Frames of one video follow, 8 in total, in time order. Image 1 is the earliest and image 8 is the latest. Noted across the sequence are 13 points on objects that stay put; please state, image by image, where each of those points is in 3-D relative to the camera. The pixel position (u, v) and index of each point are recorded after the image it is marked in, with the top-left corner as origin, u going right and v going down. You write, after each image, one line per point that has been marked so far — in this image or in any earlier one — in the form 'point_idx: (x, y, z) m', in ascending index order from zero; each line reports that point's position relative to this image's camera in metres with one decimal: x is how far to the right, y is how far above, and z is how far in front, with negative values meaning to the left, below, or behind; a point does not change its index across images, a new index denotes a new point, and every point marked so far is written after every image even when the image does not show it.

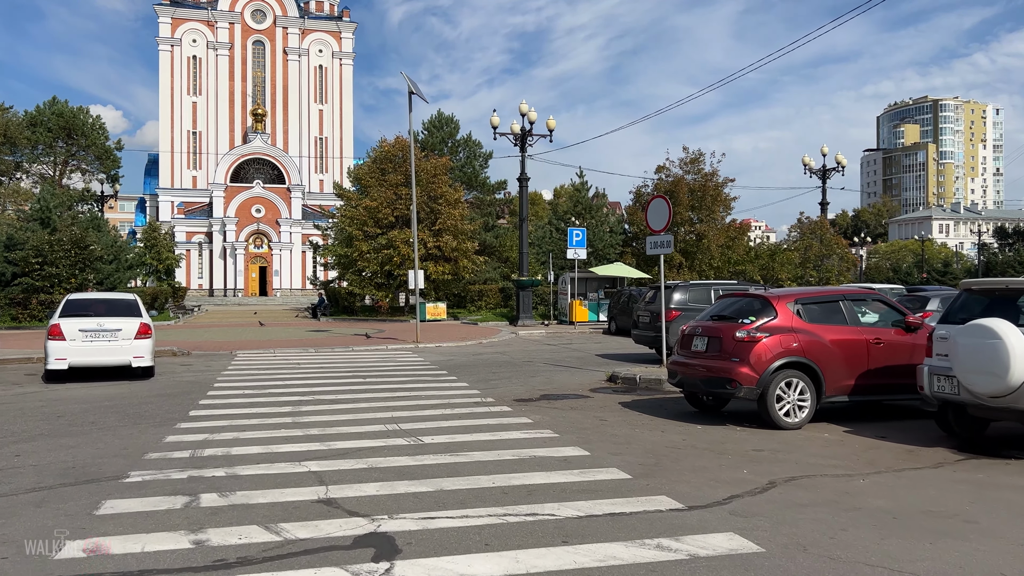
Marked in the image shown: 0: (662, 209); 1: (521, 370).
0: (+2.6, +1.4, +13.7) m
1: (+0.2, -1.5, +15.1) m
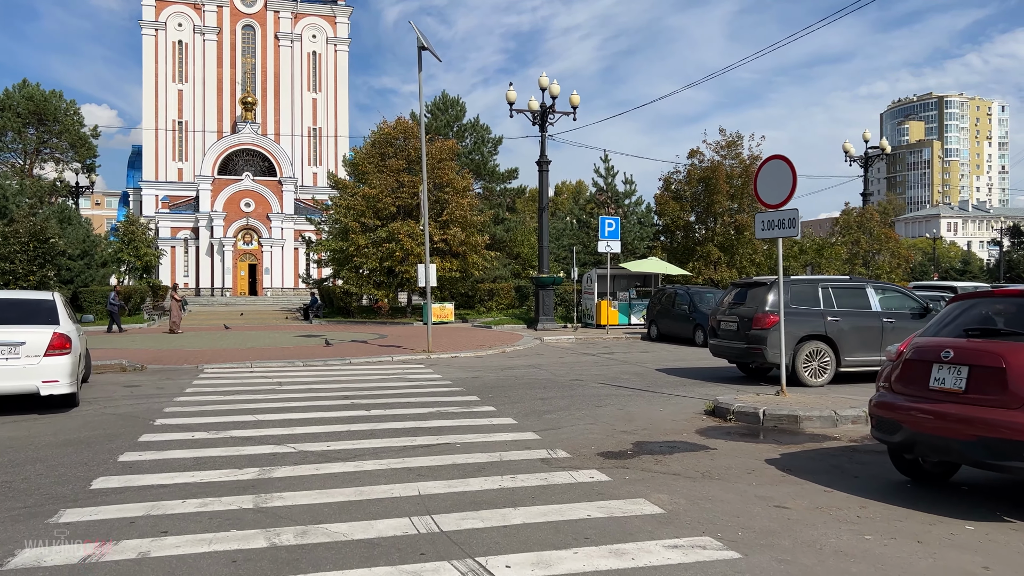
0: (+3.3, +1.5, +9.9) m
1: (+0.9, -1.5, +11.3) m
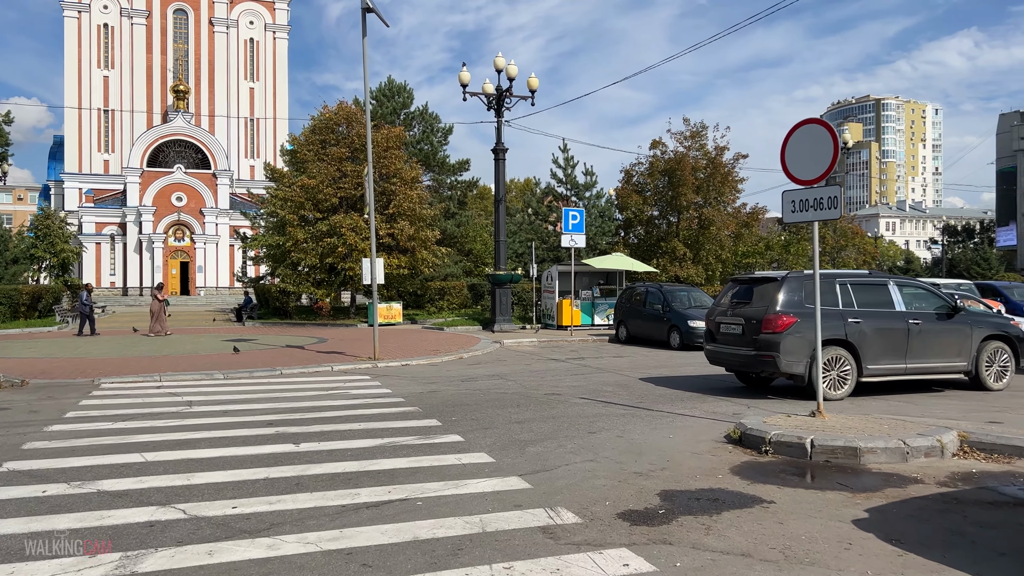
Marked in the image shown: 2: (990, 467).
0: (+3.0, +1.5, +8.0) m
1: (+0.5, -1.5, +9.2) m
2: (+3.8, -1.4, +6.5) m
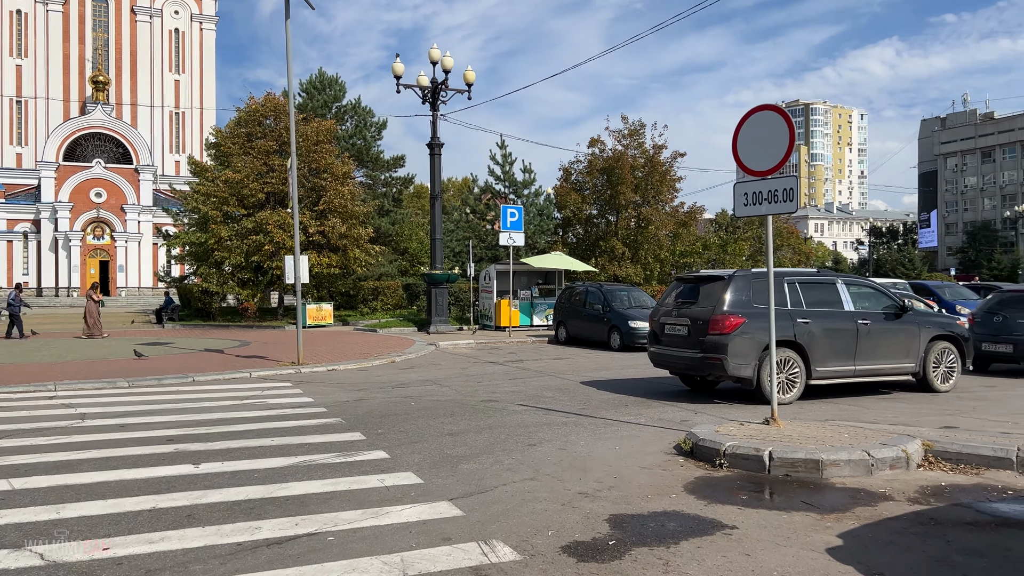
0: (+2.4, +1.5, +7.4) m
1: (-0.2, -1.4, +8.5) m
2: (+3.3, -1.4, +6.0) m
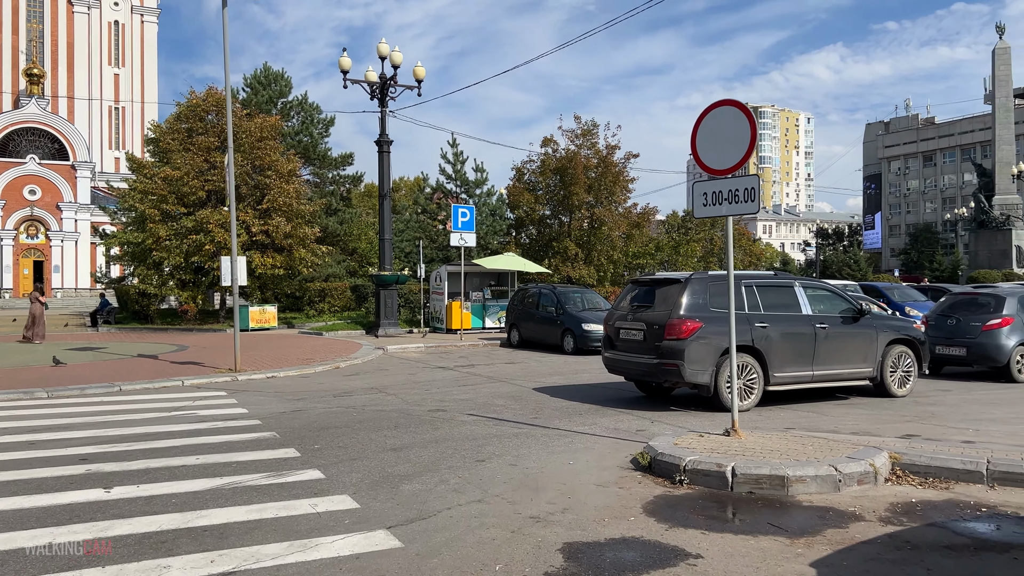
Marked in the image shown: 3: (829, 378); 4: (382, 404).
0: (+1.9, +1.5, +7.1) m
1: (-0.7, -1.5, +7.9) m
2: (+2.9, -1.5, +5.7) m
3: (+4.1, -1.1, +10.4) m
4: (-1.7, -1.5, +10.4) m
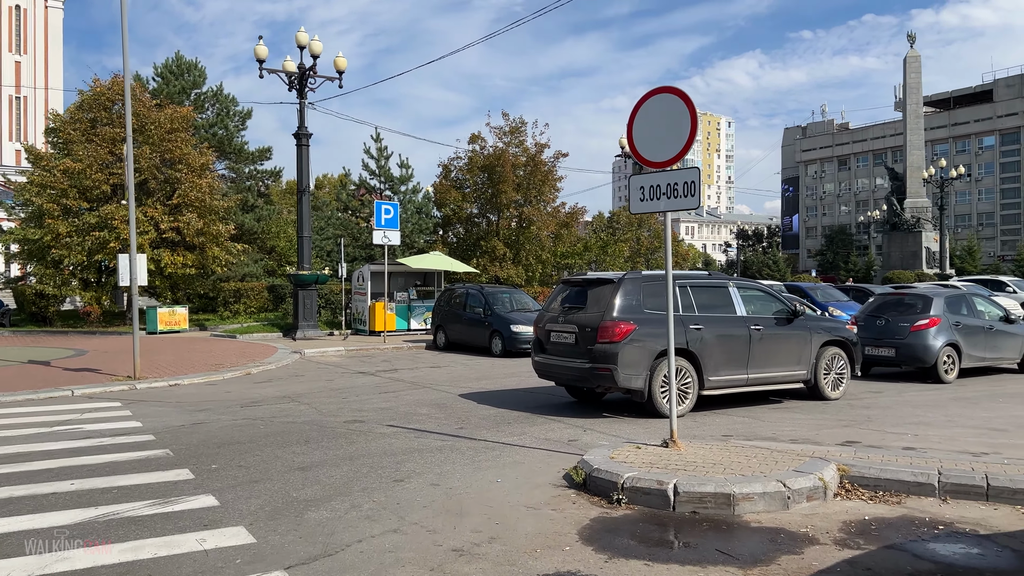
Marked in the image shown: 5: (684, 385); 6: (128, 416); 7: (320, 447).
0: (+1.3, +1.5, +6.6) m
1: (-1.4, -1.5, +7.2) m
2: (+2.4, -1.5, +5.3) m
3: (+3.1, -1.2, +10.1) m
4: (-2.6, -1.5, +9.6) m
5: (+2.0, -1.1, +9.5) m
6: (-4.6, -1.5, +9.6) m
7: (-1.8, -1.5, +7.6) m
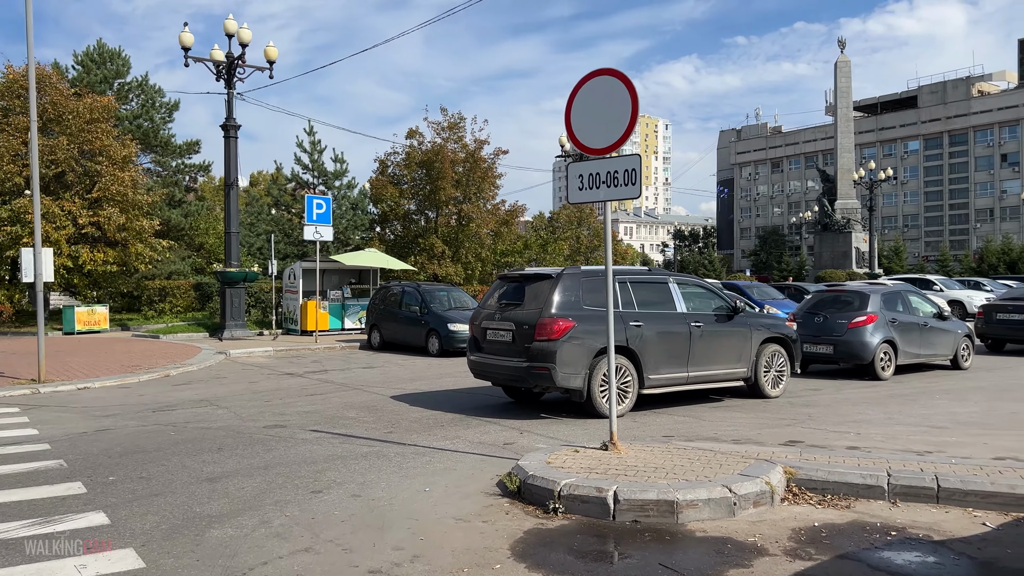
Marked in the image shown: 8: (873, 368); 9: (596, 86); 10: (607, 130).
0: (+0.8, +1.5, +6.2) m
1: (-2.0, -1.4, +6.7) m
2: (+2.0, -1.4, +5.0) m
3: (+2.3, -1.1, +9.8) m
4: (-3.3, -1.5, +8.9) m
5: (+1.3, -1.1, +9.2) m
6: (-5.3, -1.5, +8.8) m
7: (-2.4, -1.4, +7.0) m
8: (+5.3, -1.2, +11.9) m
9: (+0.7, +1.6, +6.4) m
10: (+0.7, +1.3, +6.3) m
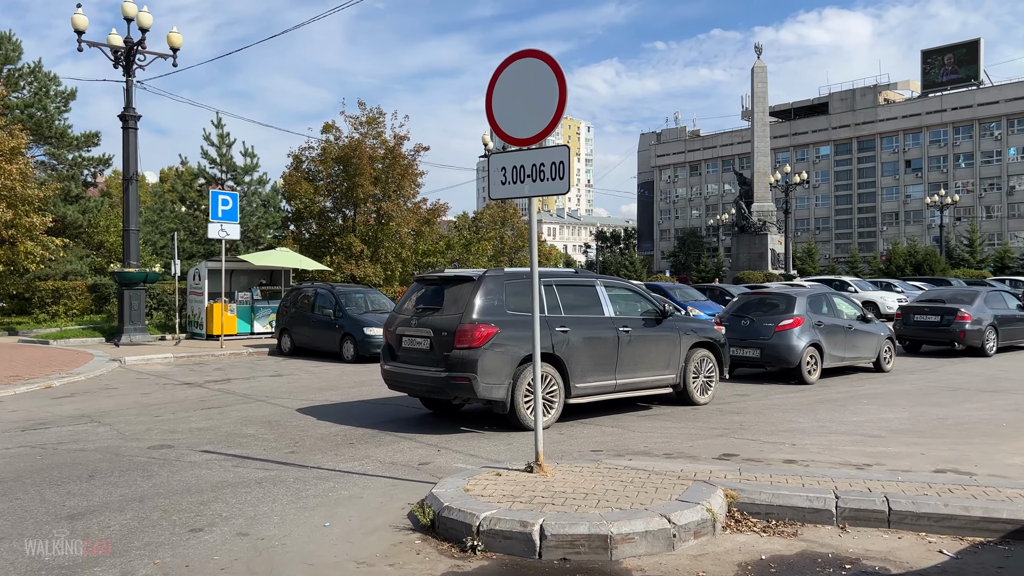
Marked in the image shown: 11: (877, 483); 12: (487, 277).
0: (+0.2, +1.5, +5.6) m
1: (-2.6, -1.5, +5.8) m
2: (+1.5, -1.5, +4.5) m
3: (+1.4, -1.1, +9.4) m
4: (-4.2, -1.5, +7.9) m
5: (+0.4, -1.1, +8.6) m
6: (-6.1, -1.5, +7.6) m
7: (-3.1, -1.5, +6.1) m
8: (+4.2, -1.2, +11.7) m
9: (+0.1, +1.6, +5.8) m
10: (+0.1, +1.2, +5.7) m
11: (+2.4, -1.3, +5.3) m
12: (-0.3, +0.1, +8.6) m
